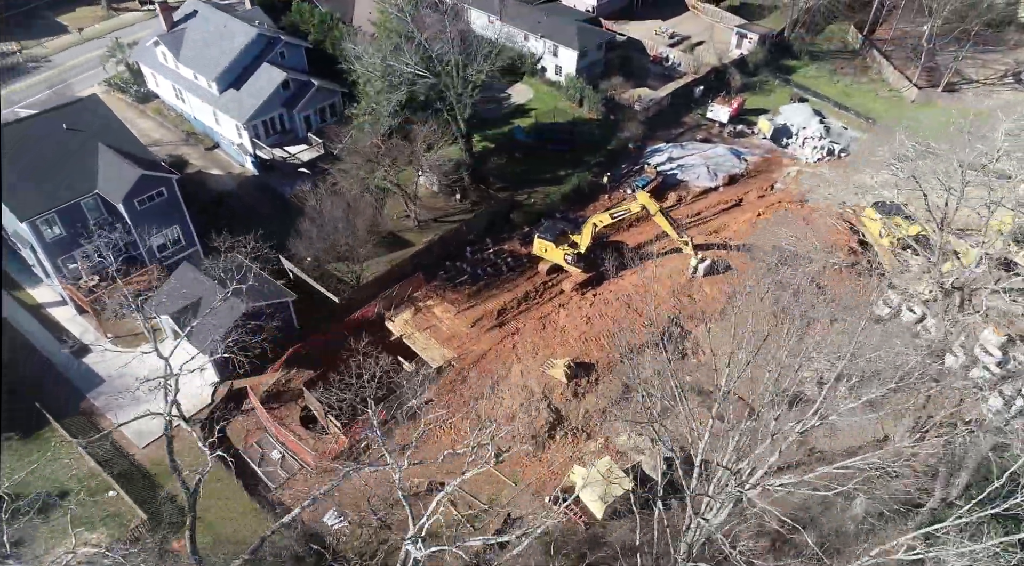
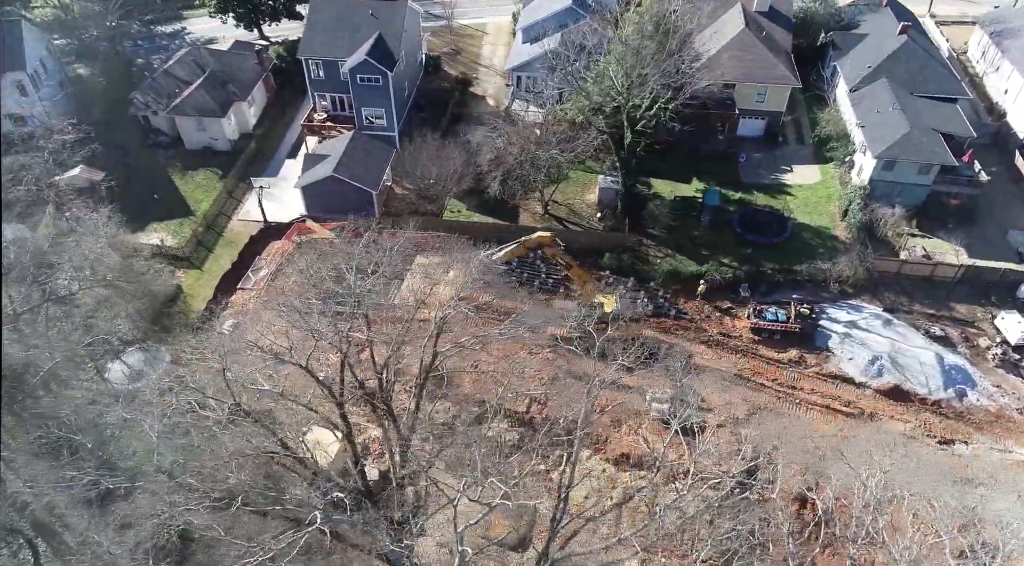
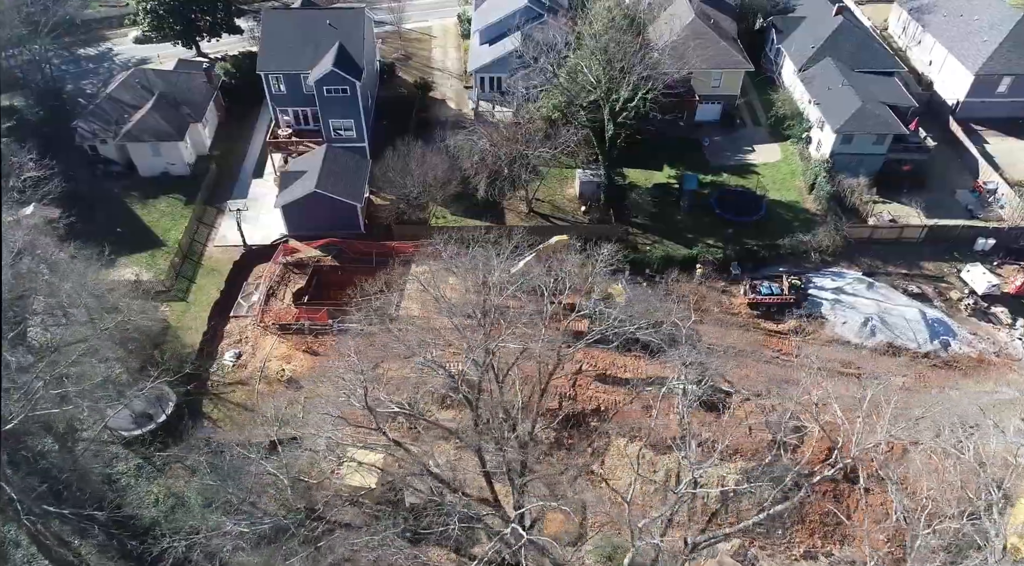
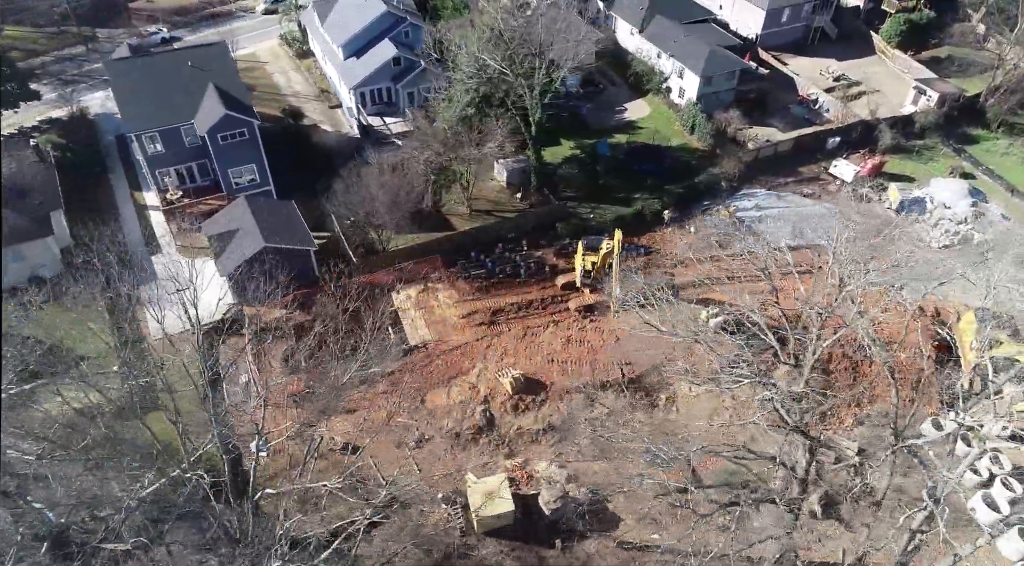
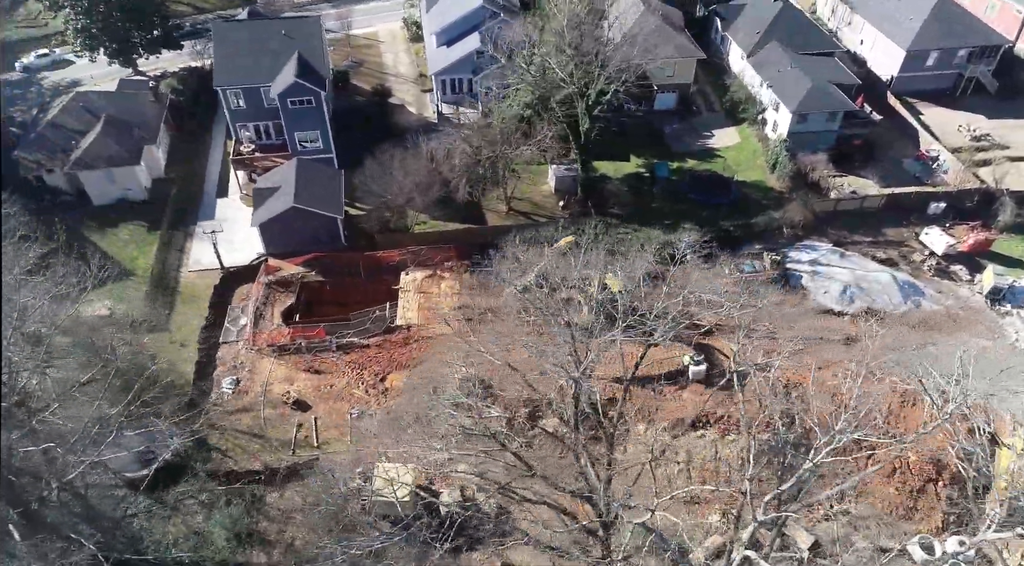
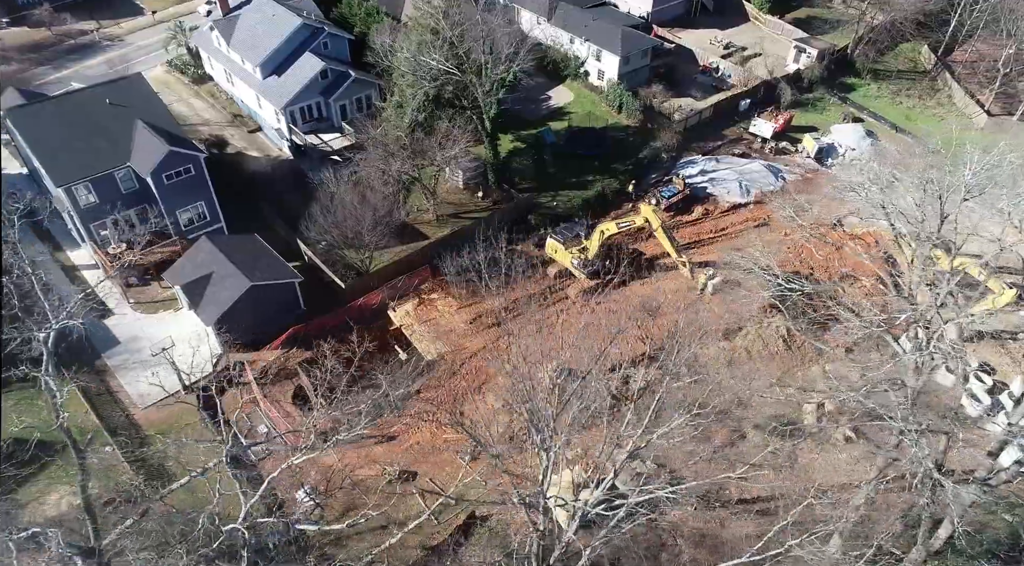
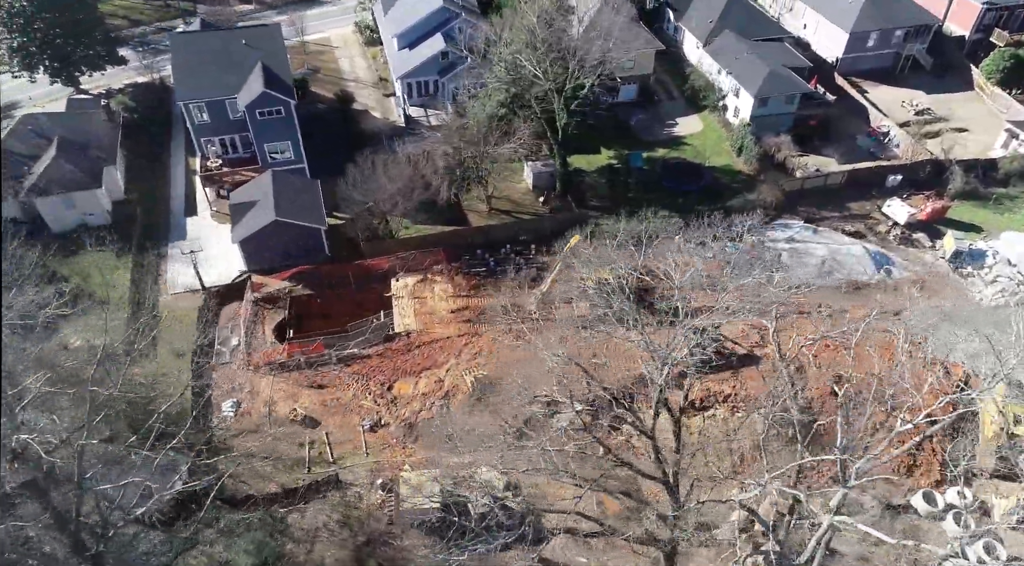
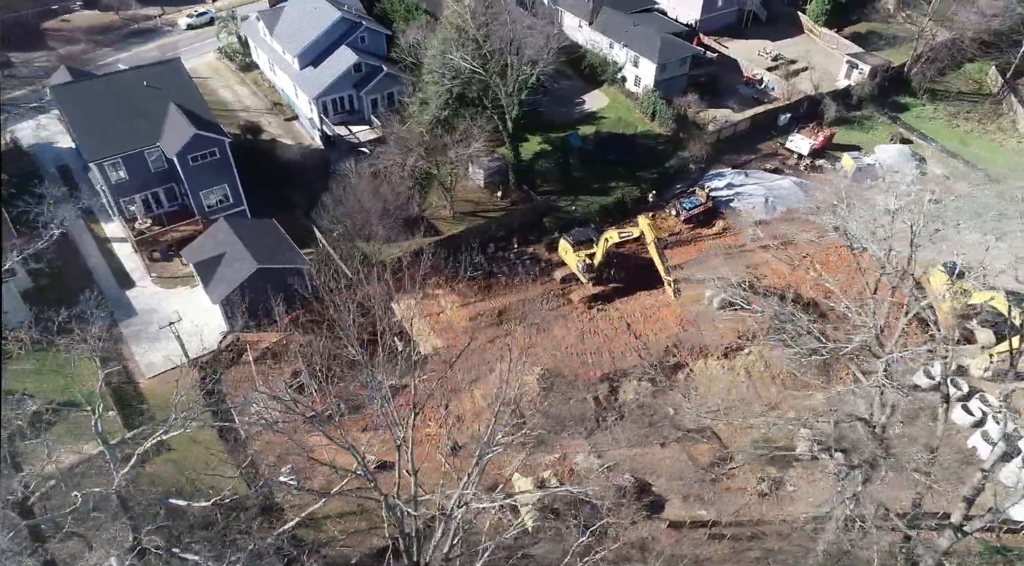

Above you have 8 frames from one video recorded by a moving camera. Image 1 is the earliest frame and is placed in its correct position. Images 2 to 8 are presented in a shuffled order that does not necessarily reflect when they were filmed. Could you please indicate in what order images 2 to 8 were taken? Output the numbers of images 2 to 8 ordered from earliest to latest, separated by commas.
6, 8, 4, 7, 5, 3, 2
